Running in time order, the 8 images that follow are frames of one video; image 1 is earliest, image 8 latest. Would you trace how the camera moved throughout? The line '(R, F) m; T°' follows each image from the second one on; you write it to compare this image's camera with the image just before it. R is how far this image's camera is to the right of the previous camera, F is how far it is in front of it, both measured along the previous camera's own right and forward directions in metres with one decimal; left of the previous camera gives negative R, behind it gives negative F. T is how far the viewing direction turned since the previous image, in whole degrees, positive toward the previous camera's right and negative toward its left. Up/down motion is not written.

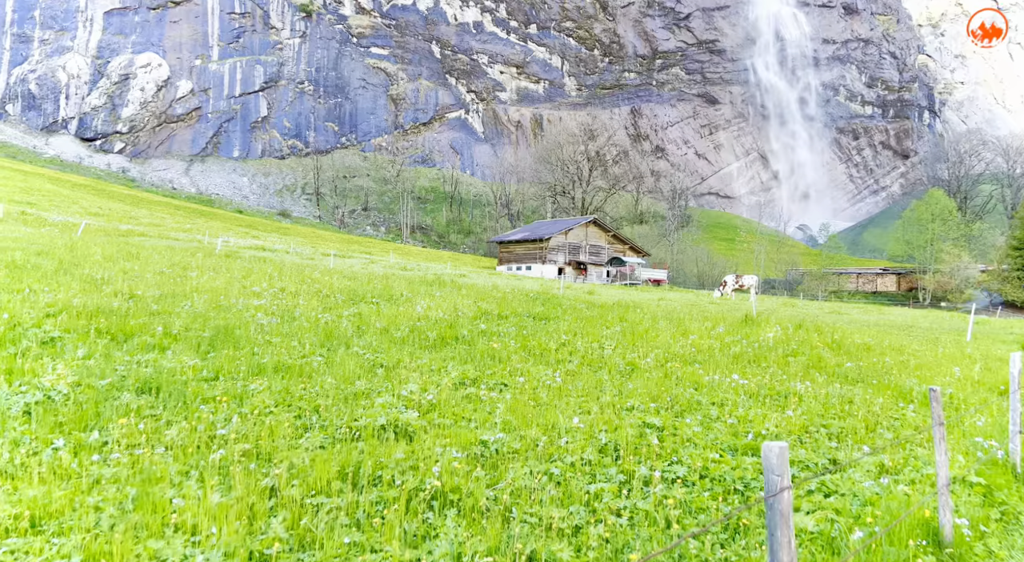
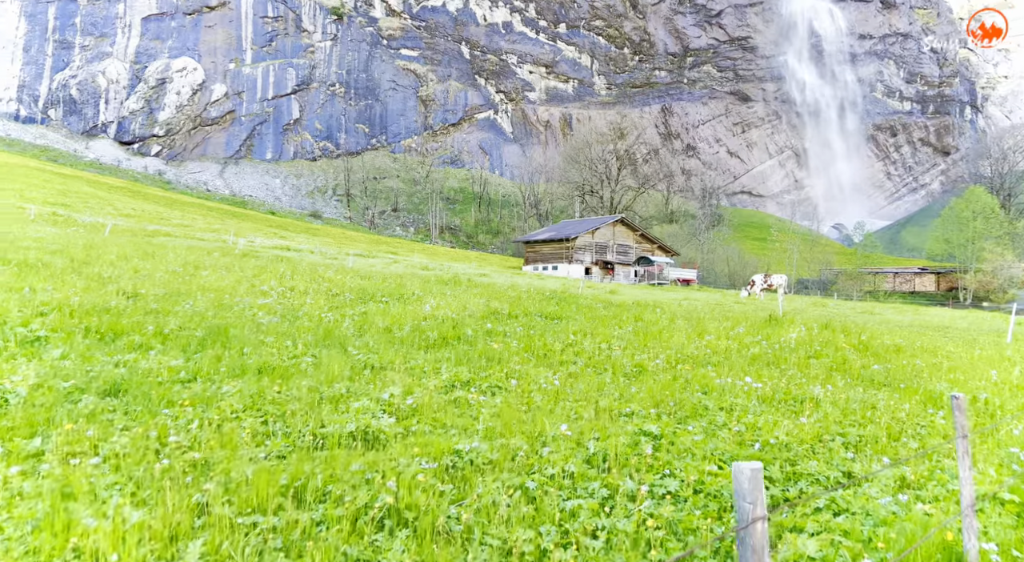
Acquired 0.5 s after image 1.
(+0.5, +0.5) m; -2°
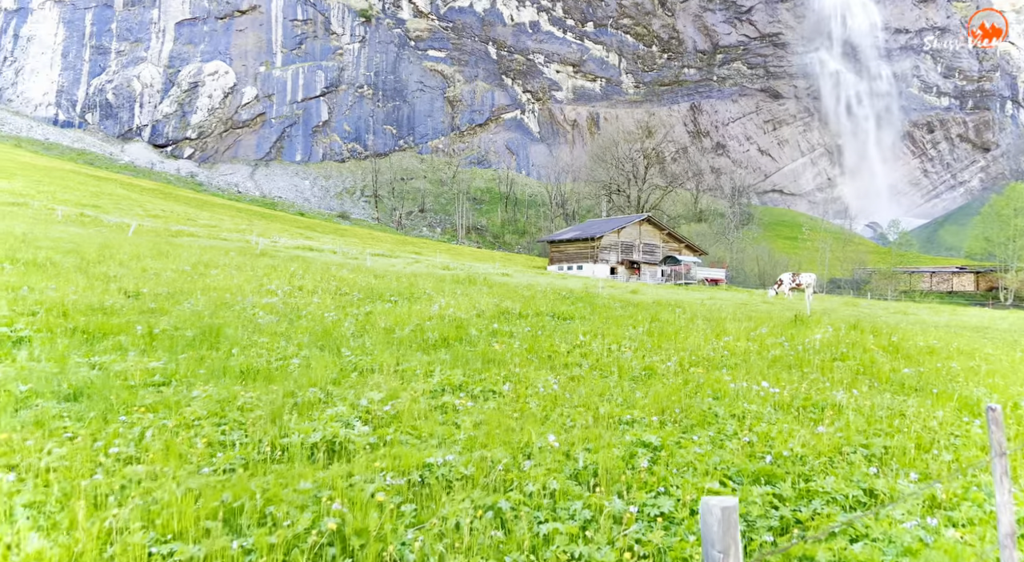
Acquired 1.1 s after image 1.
(+0.4, +0.6) m; -2°
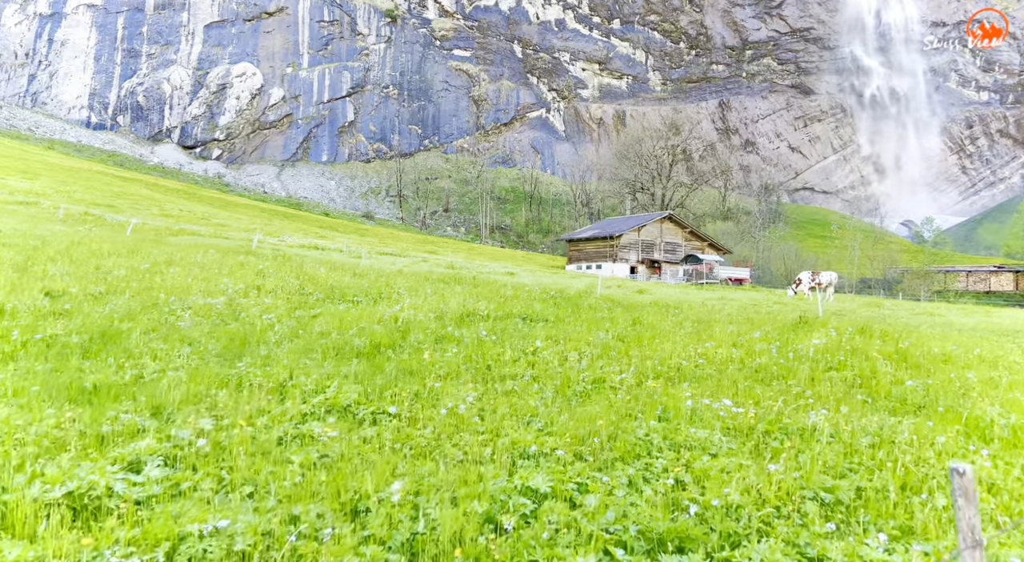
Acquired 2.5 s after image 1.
(+1.4, +1.5) m; -2°
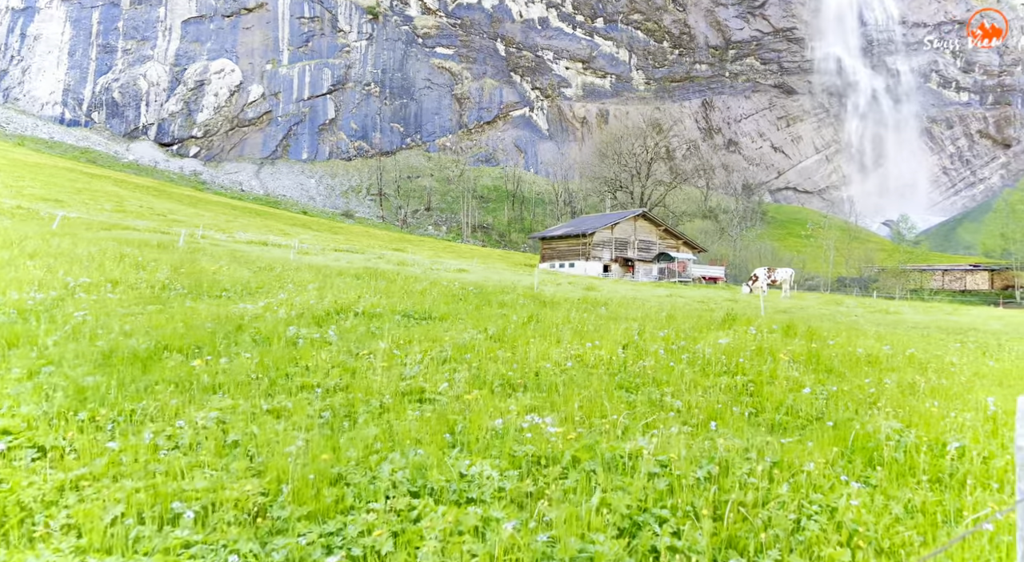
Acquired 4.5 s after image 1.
(+2.1, +1.8) m; +1°
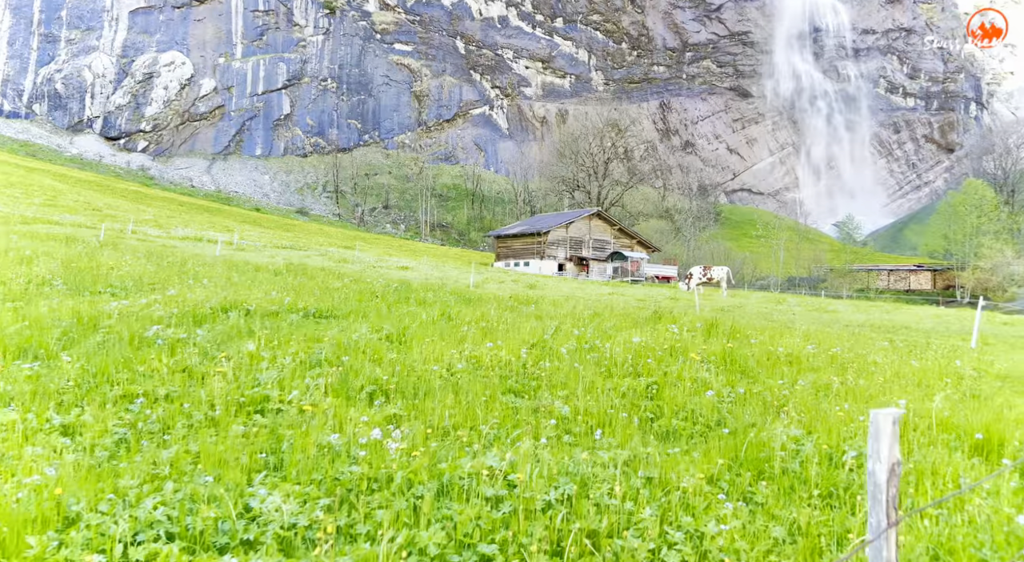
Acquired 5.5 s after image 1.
(+1.0, +0.8) m; +3°
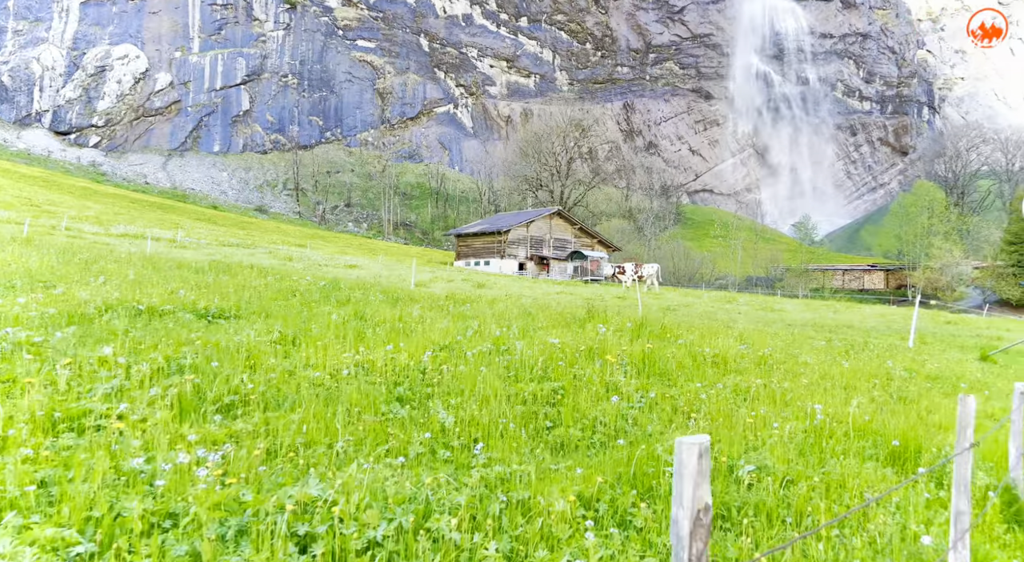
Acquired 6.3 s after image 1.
(+0.9, +0.7) m; +3°
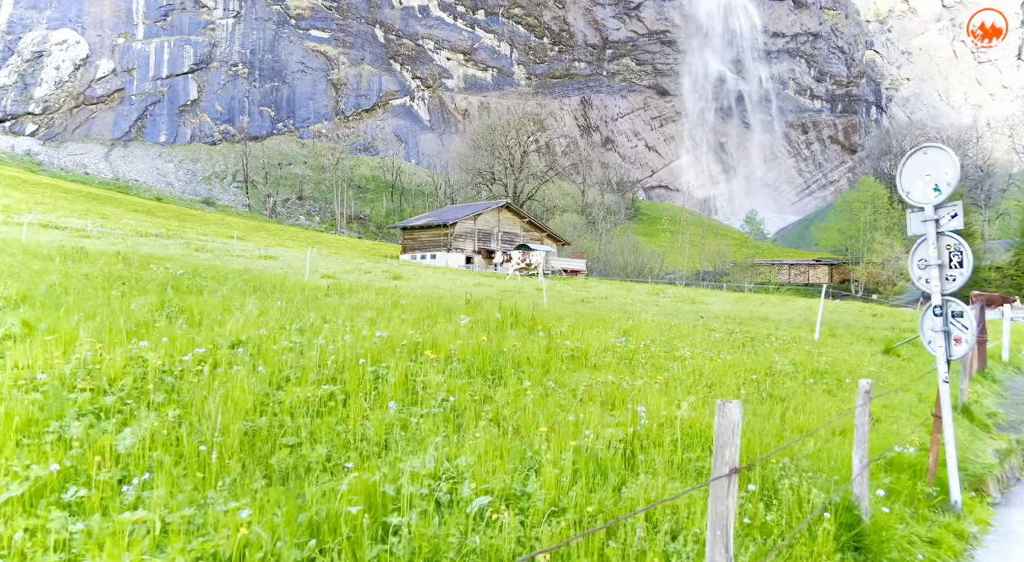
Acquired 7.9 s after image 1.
(+1.9, +1.4) m; +3°
